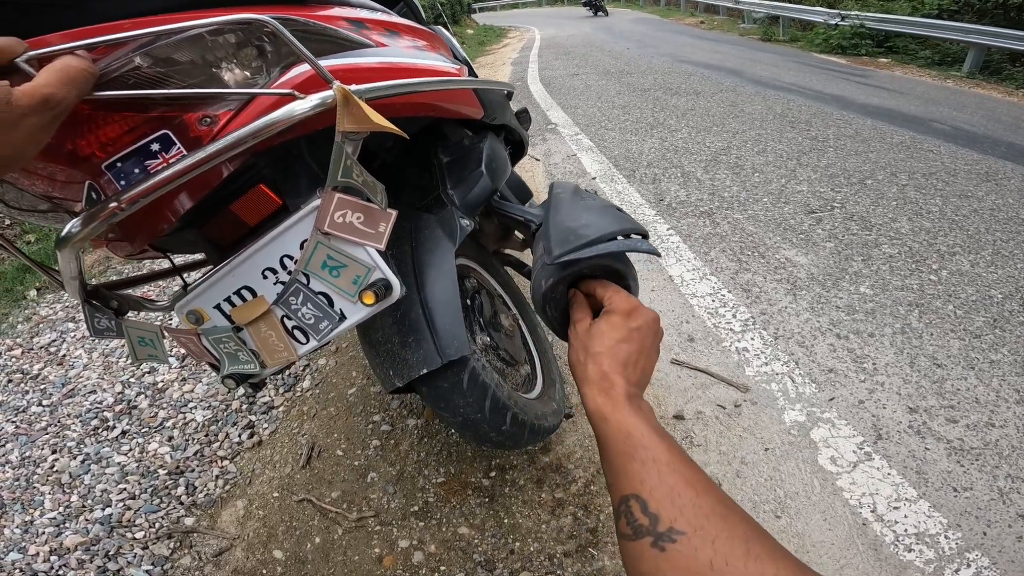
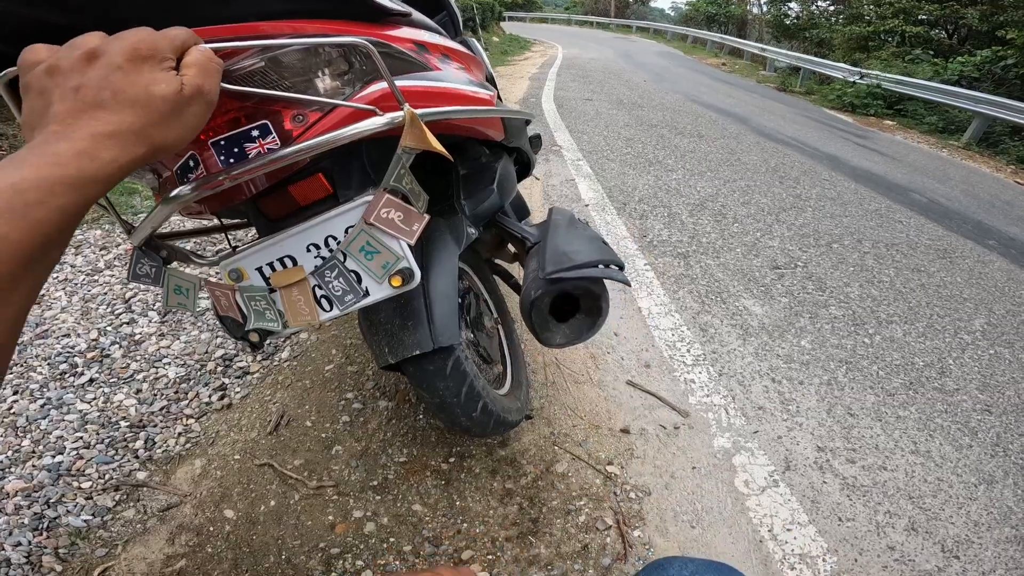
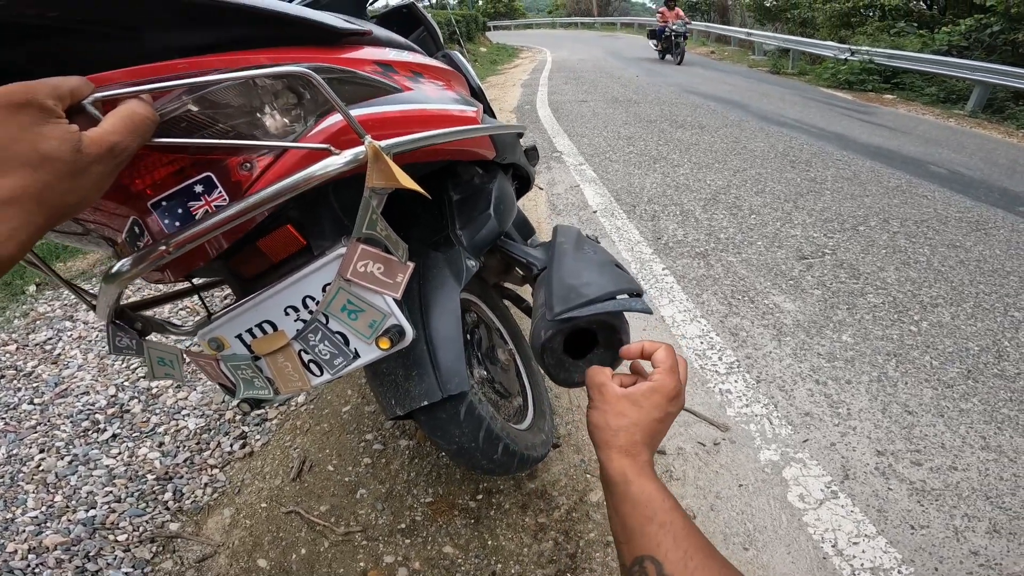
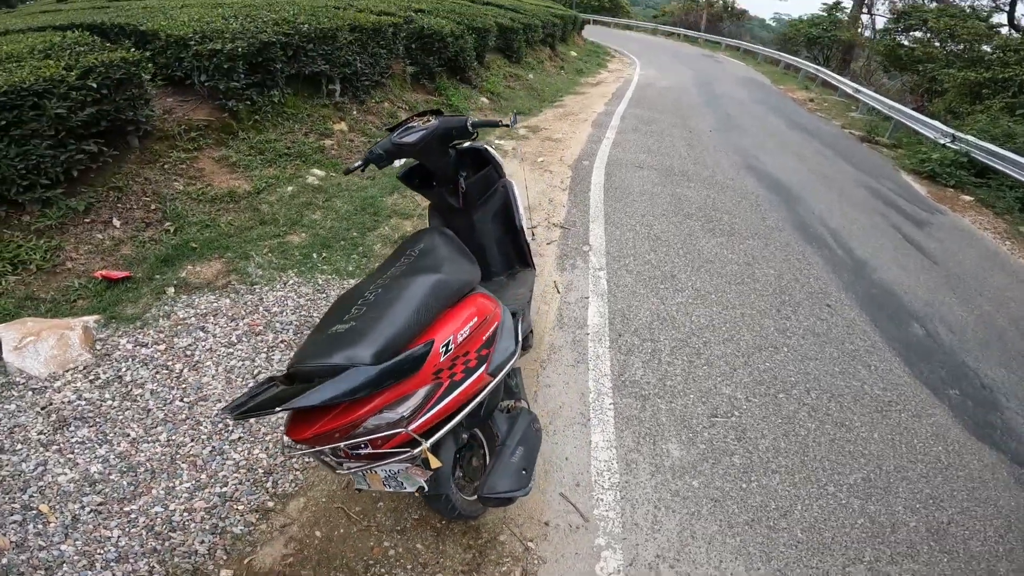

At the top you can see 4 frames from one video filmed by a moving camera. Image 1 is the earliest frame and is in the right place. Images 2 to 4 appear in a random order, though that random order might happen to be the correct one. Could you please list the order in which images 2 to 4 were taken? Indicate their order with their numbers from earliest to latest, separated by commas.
3, 2, 4
